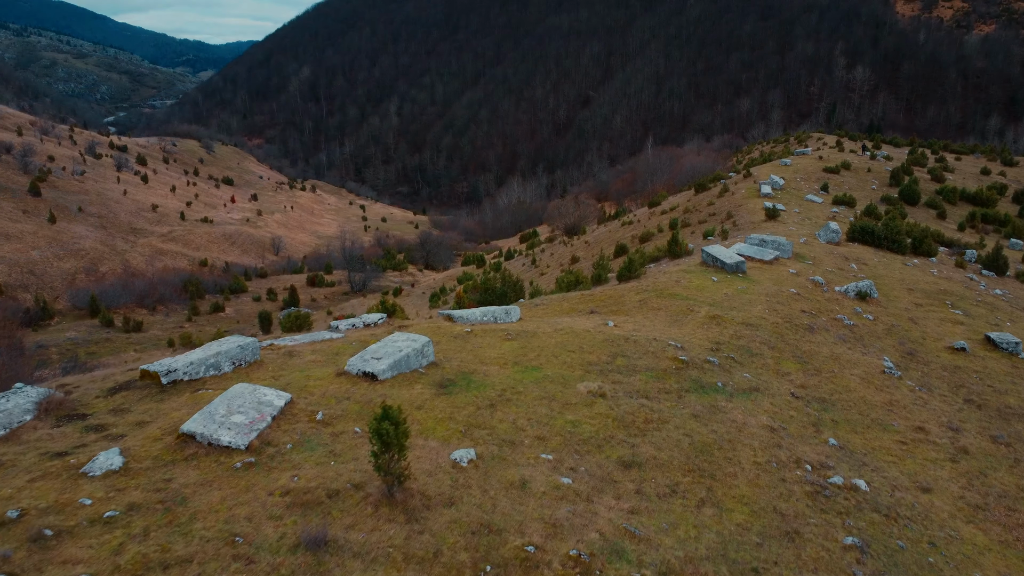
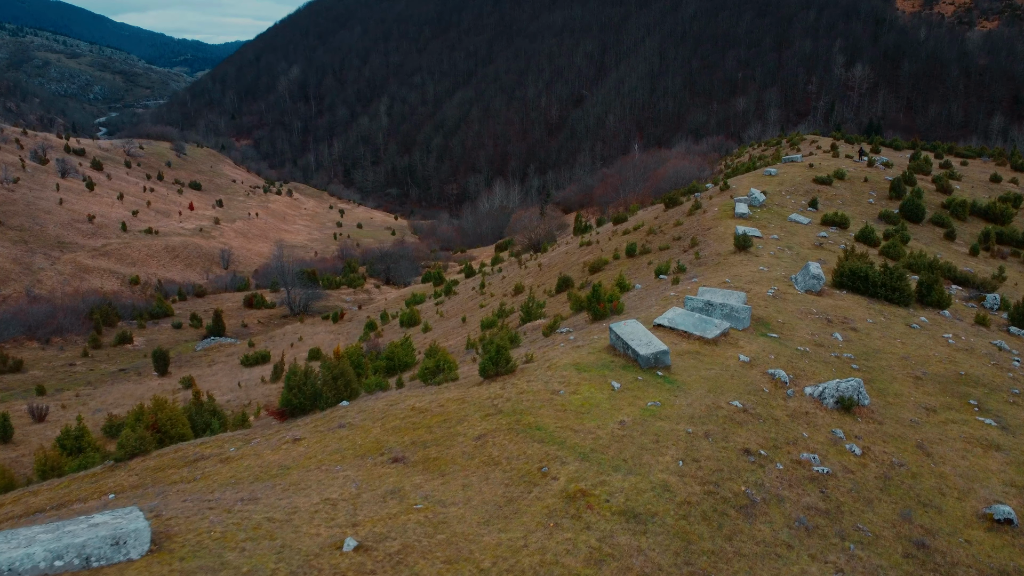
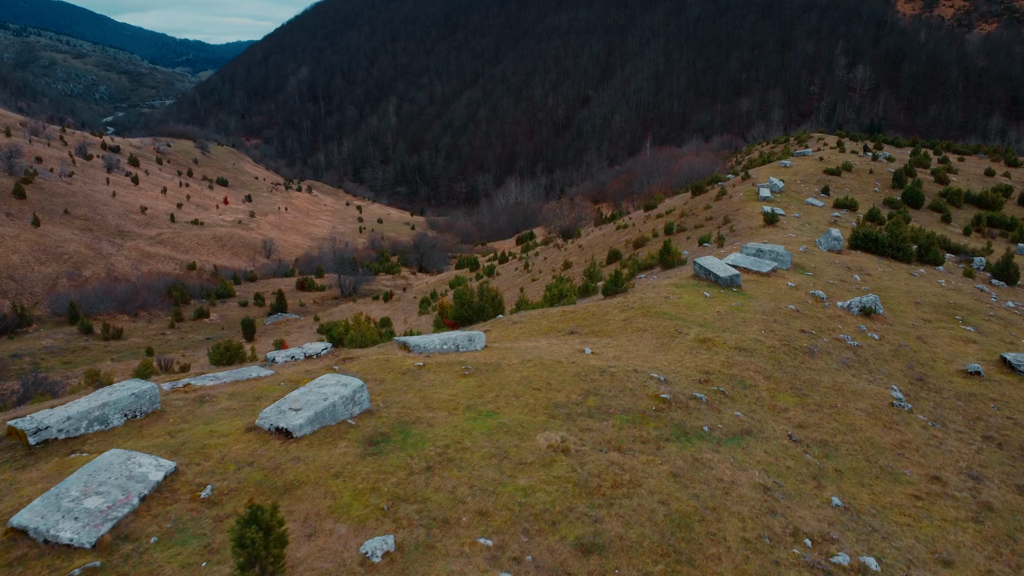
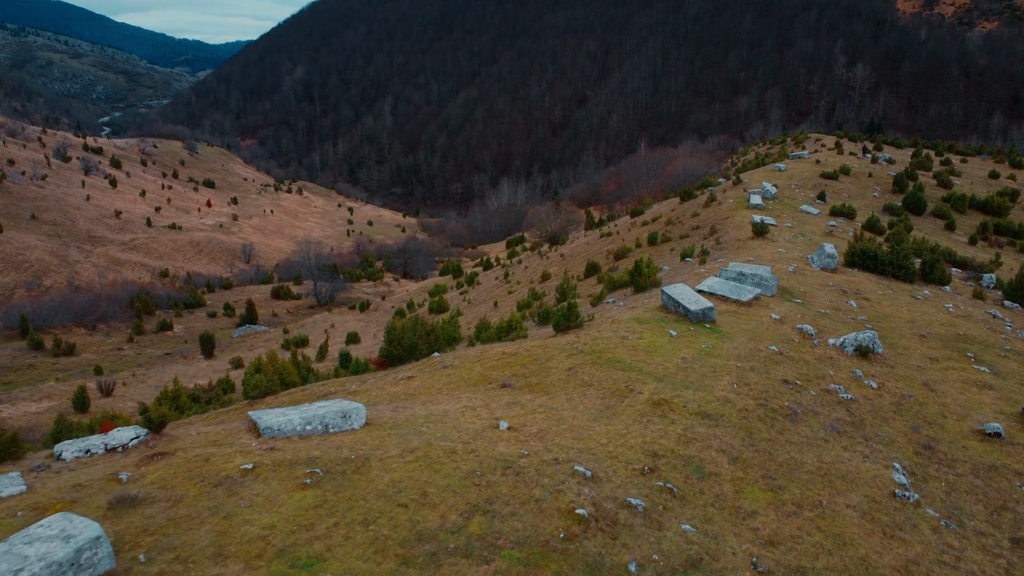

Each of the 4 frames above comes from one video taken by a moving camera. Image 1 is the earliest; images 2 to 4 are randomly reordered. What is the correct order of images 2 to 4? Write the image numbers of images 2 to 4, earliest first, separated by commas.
3, 4, 2
